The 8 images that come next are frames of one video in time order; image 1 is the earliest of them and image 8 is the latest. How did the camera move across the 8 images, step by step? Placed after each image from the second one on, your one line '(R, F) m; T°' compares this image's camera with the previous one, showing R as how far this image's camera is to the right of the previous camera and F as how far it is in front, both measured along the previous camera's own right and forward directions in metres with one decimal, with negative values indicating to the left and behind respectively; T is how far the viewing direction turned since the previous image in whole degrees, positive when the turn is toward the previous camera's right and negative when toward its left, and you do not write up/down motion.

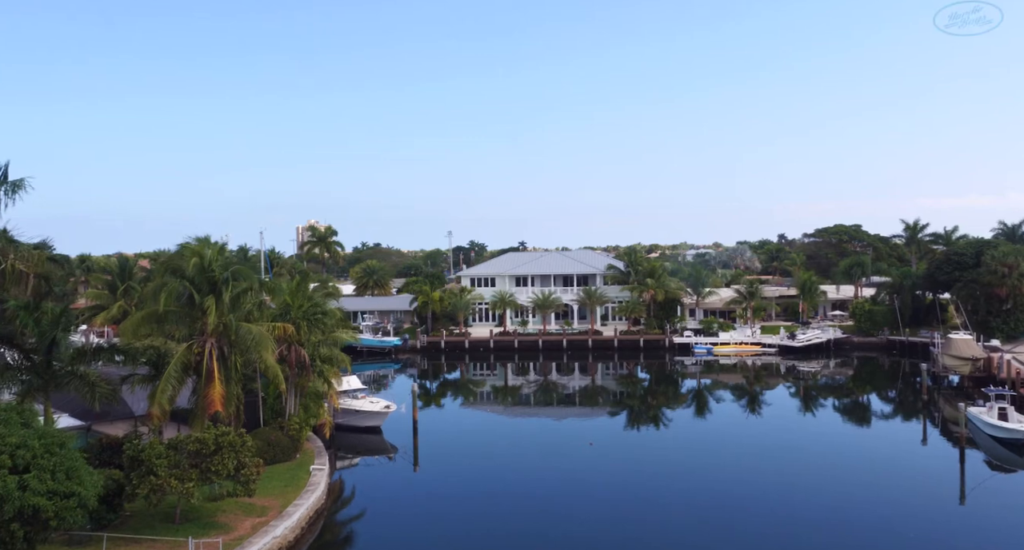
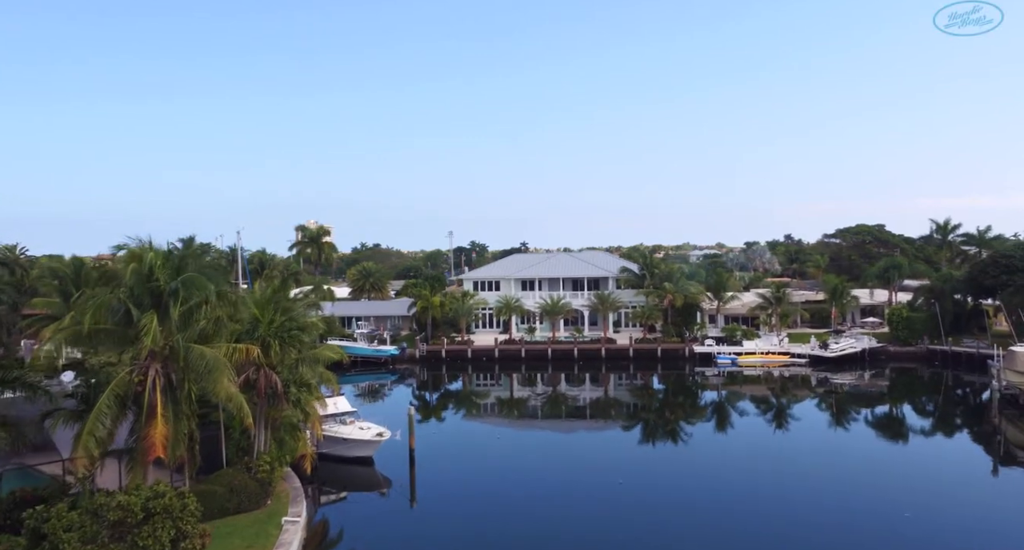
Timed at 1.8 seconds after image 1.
(-0.4, +4.2) m; 0°
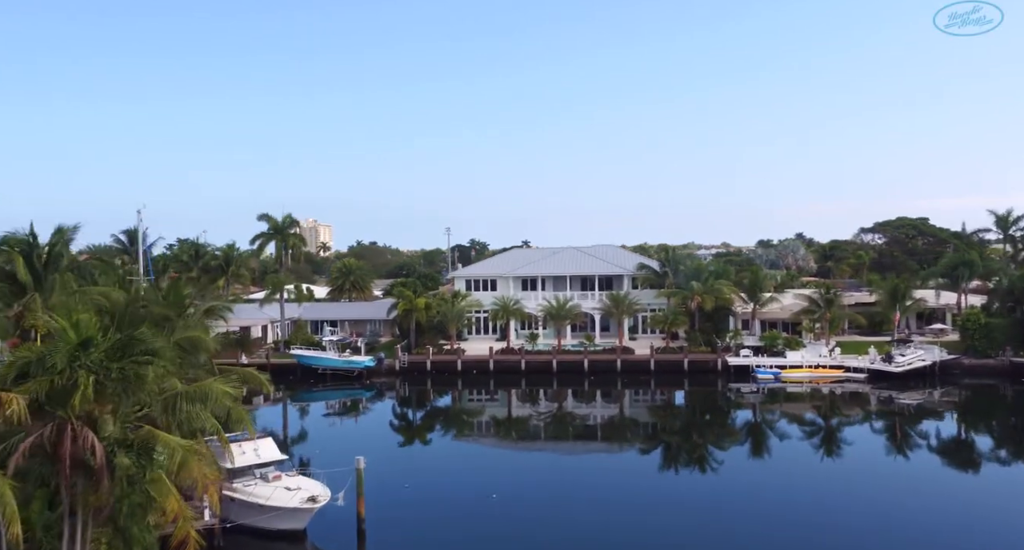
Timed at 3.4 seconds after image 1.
(+0.1, +8.2) m; 0°
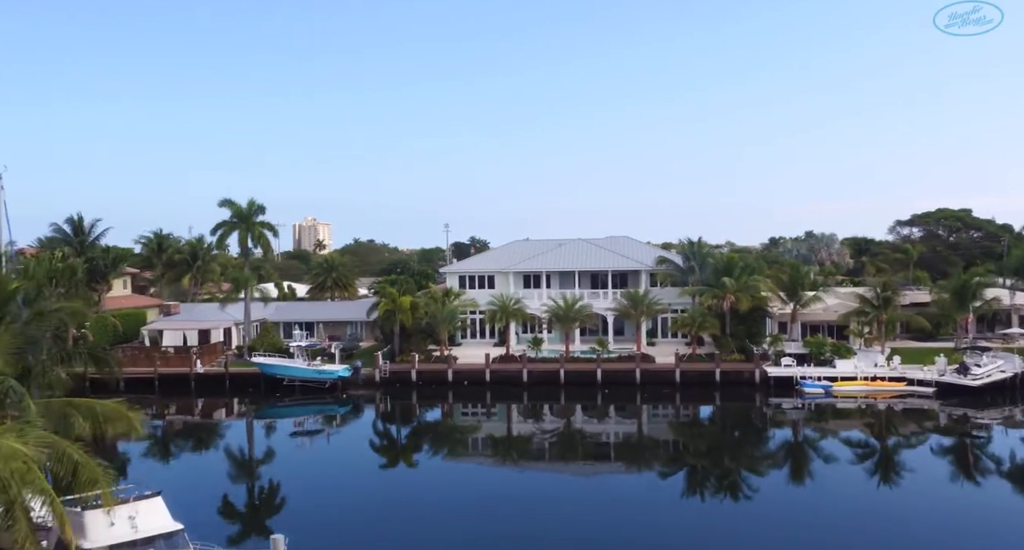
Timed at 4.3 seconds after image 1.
(0.0, +6.5) m; 0°
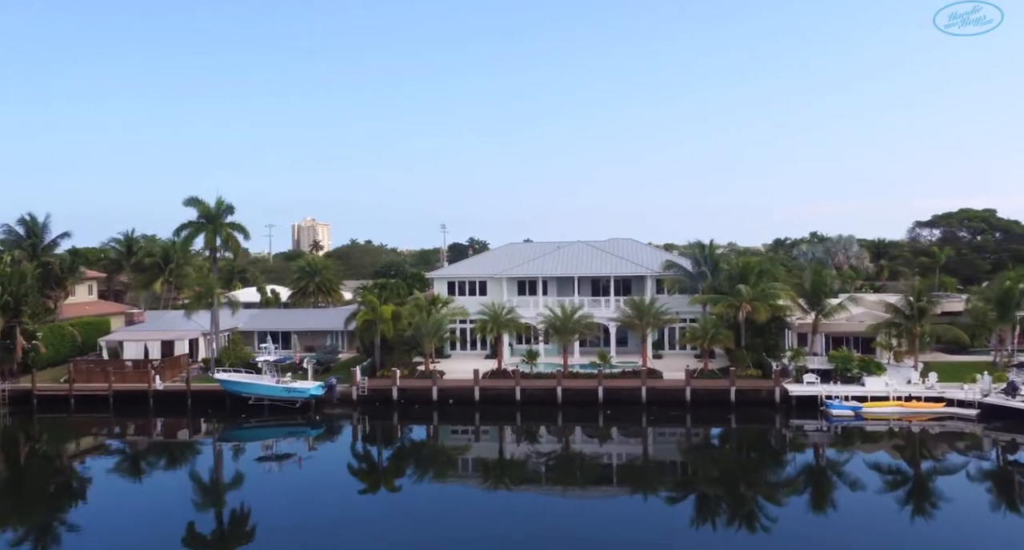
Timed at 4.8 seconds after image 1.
(+0.4, +3.7) m; 0°
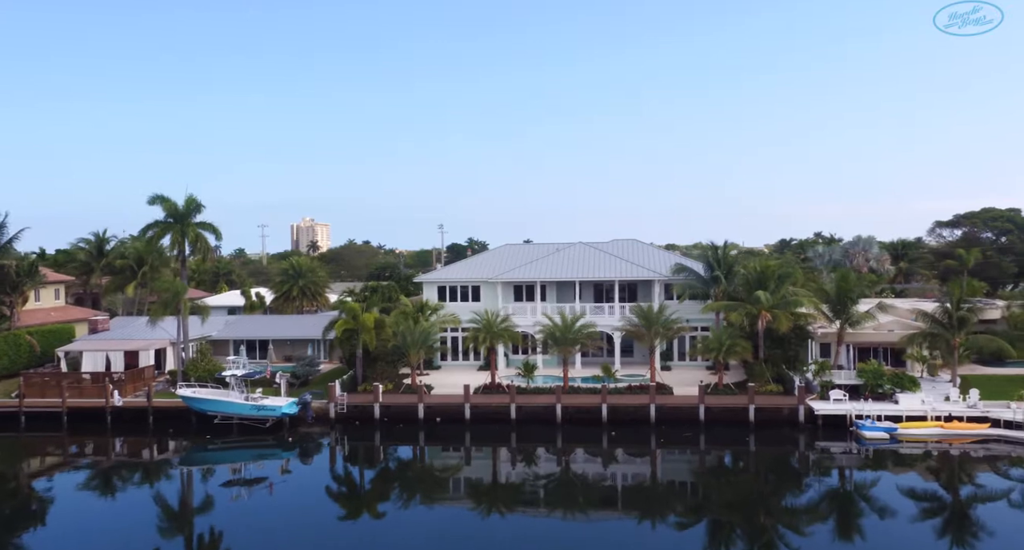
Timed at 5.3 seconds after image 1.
(+0.2, +3.2) m; 0°
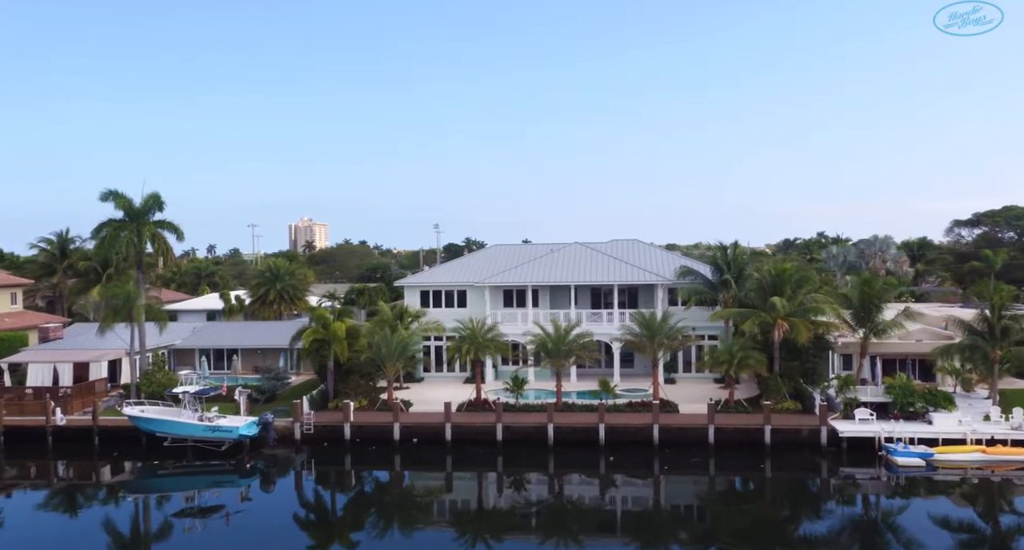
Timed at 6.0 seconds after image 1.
(+0.5, +3.2) m; 0°
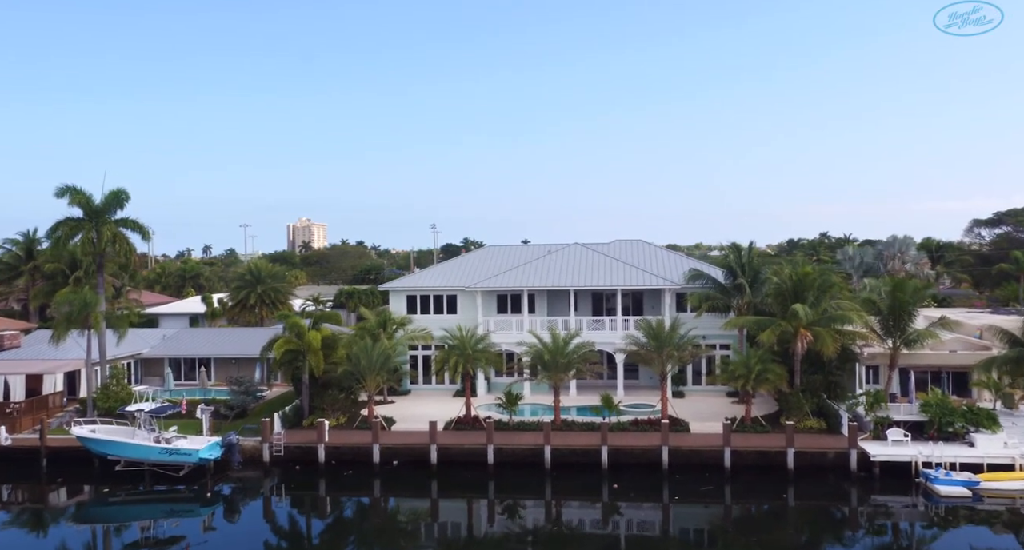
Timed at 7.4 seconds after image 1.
(+0.2, +2.7) m; 0°
